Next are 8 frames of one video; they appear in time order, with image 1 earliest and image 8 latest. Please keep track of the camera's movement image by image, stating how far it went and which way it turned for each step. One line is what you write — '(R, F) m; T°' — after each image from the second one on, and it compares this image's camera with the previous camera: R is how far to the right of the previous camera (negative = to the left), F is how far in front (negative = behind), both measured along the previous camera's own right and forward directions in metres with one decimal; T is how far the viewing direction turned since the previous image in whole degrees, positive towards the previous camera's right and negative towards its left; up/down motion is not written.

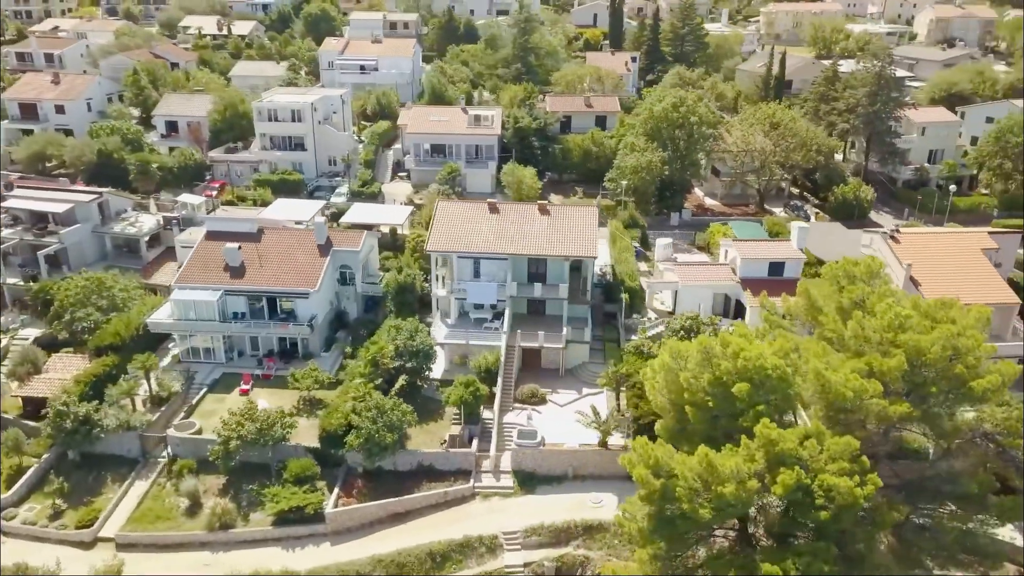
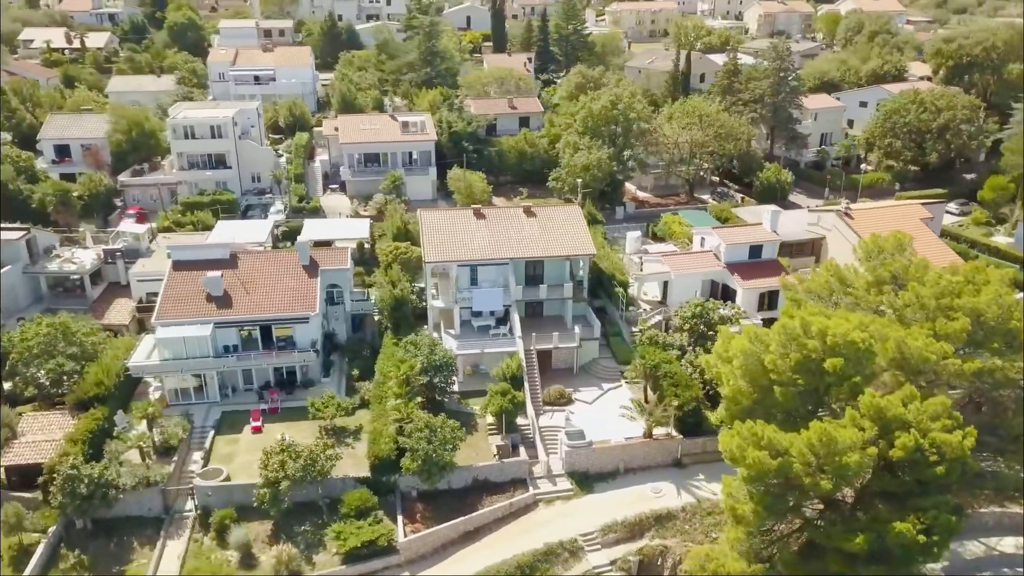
(-7.5, +0.9) m; +12°
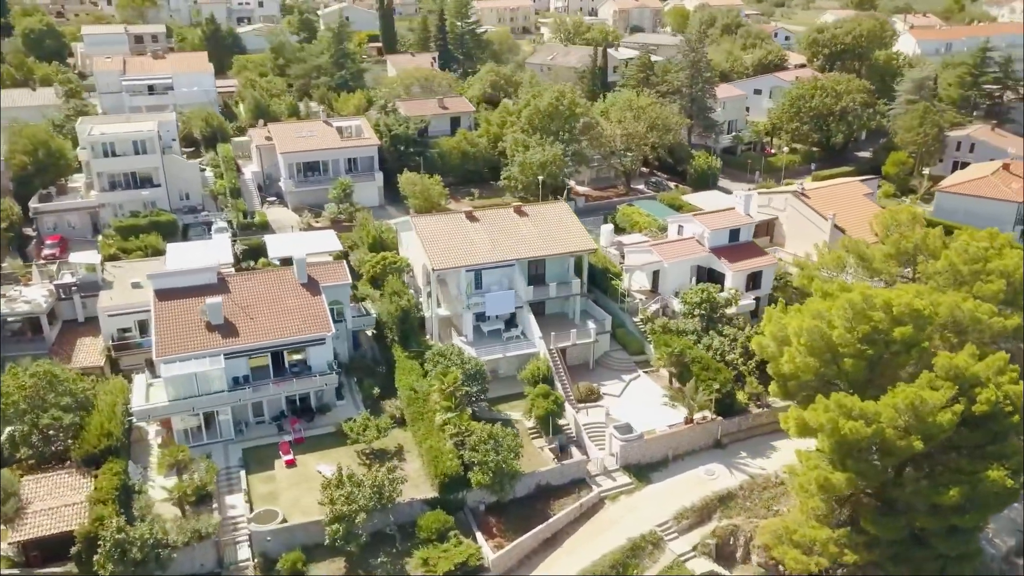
(-7.3, +1.2) m; +11°
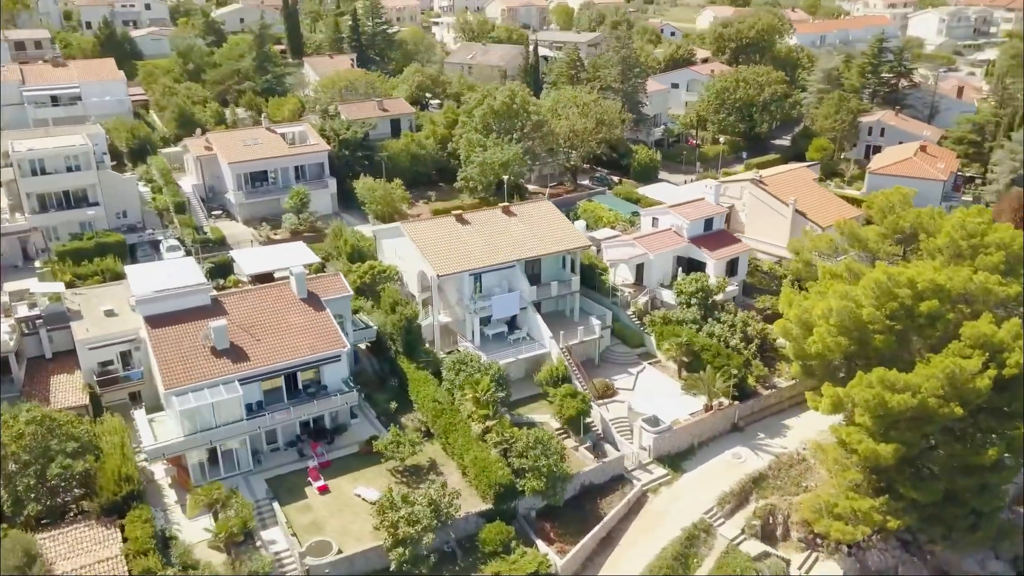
(-5.6, +0.9) m; +9°
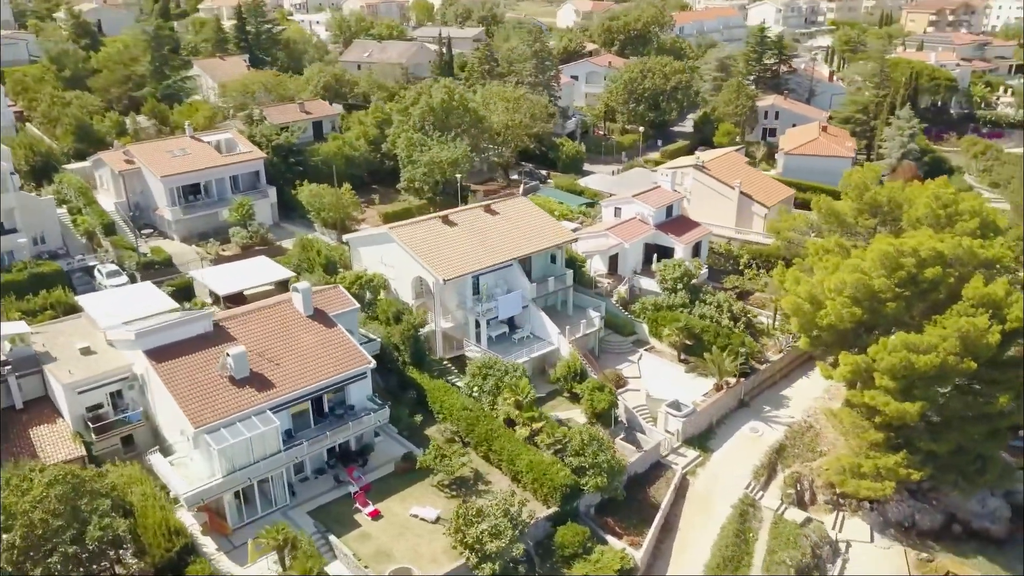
(-6.6, +1.2) m; +11°
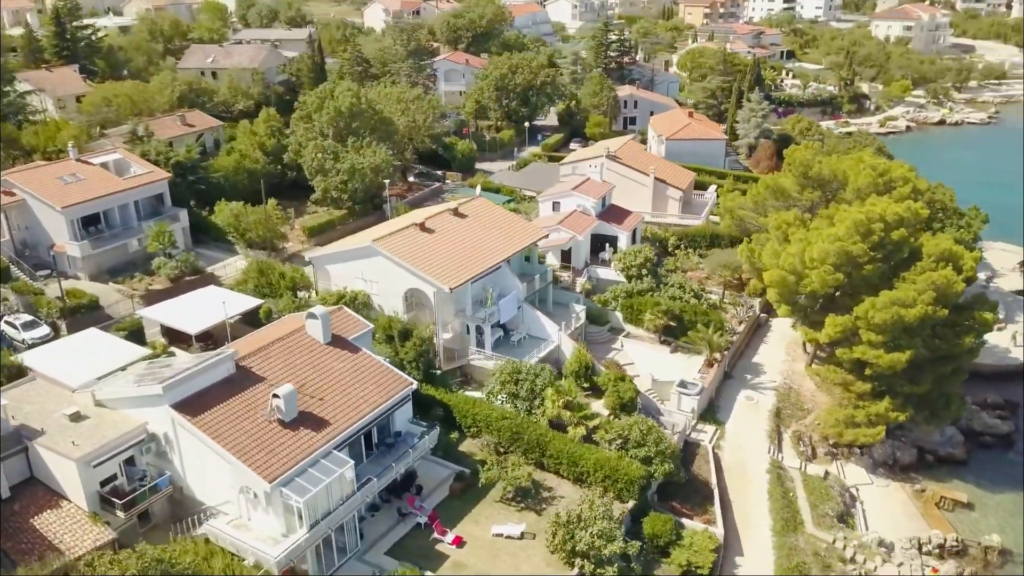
(-8.6, +1.8) m; +15°
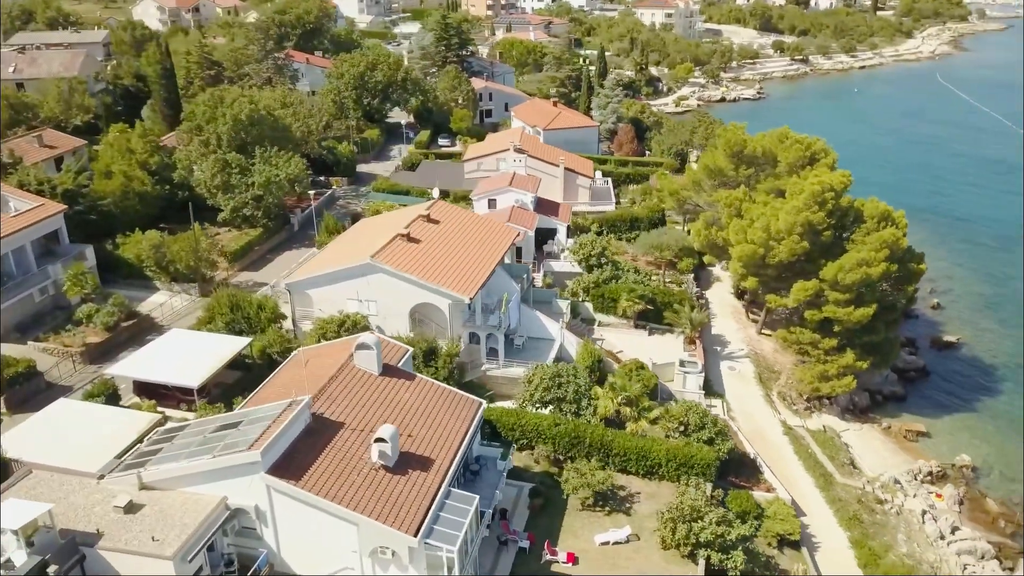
(-9.2, +2.5) m; +16°
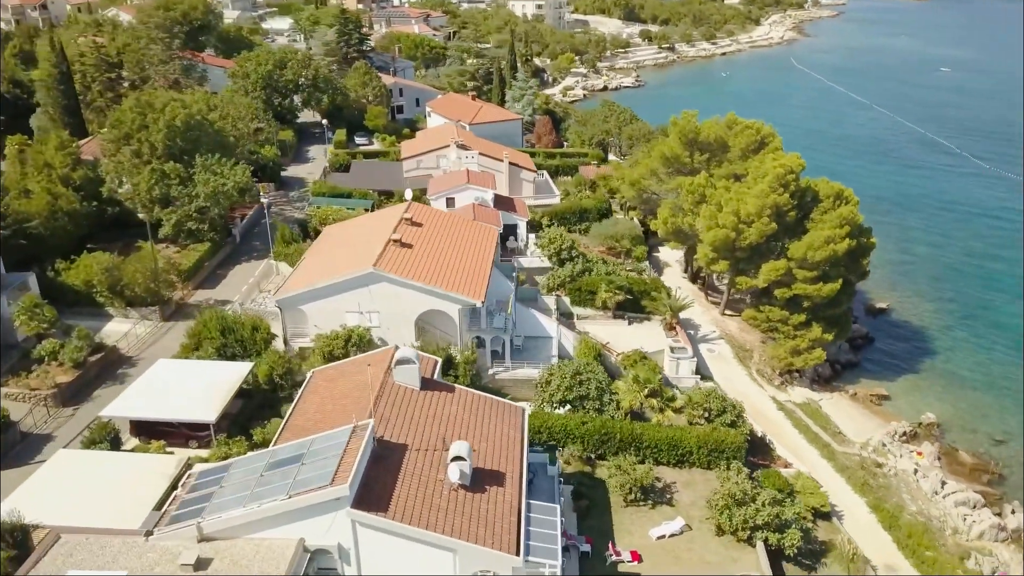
(-5.2, +1.2) m; +10°
